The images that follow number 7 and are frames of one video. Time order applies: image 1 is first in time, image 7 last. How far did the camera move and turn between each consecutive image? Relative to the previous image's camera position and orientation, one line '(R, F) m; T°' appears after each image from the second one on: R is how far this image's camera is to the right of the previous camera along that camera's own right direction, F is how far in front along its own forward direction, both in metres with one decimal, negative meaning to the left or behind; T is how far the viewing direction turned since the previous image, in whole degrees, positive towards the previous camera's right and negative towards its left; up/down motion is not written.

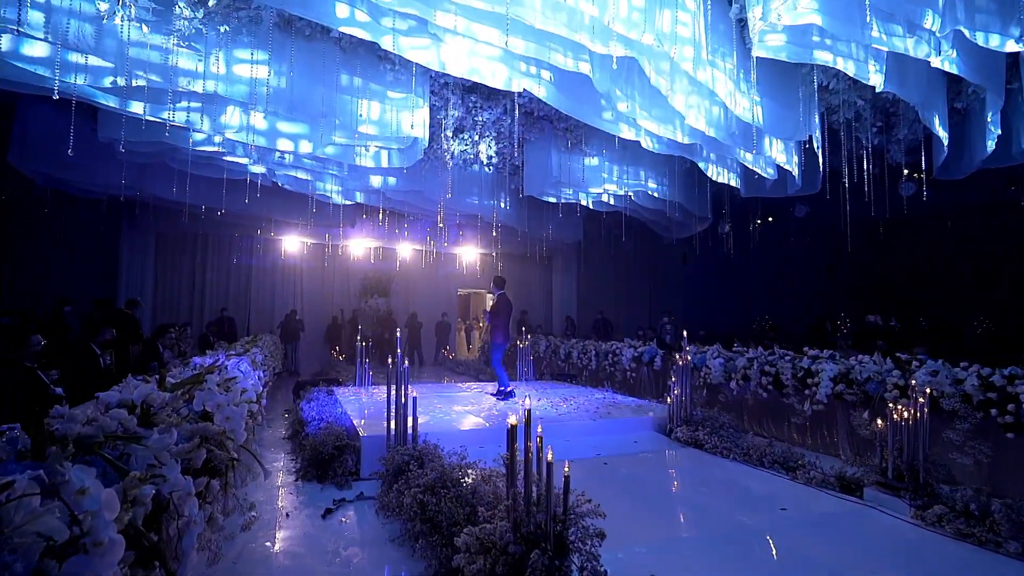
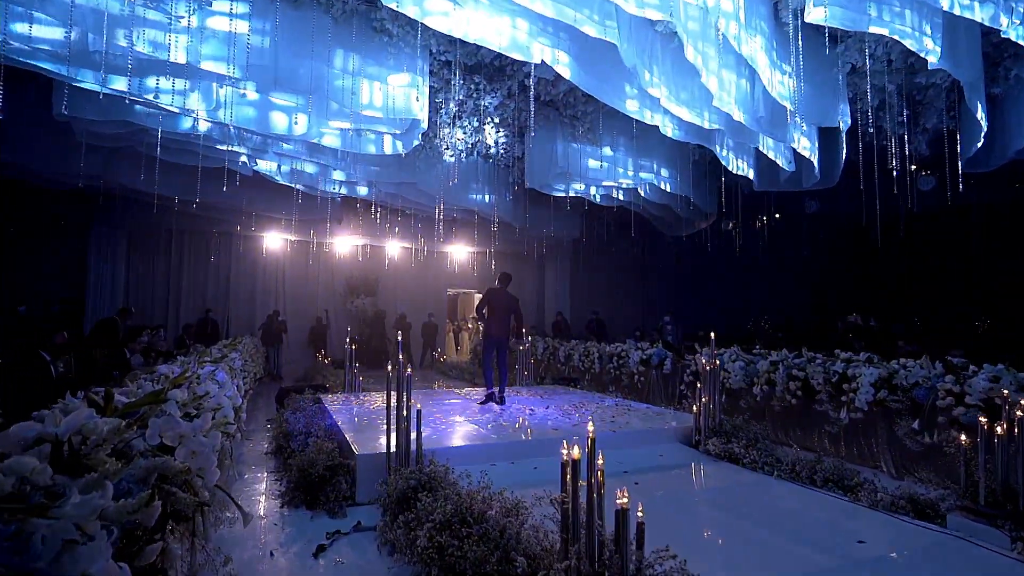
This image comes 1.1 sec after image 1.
(-0.2, +0.5) m; +2°
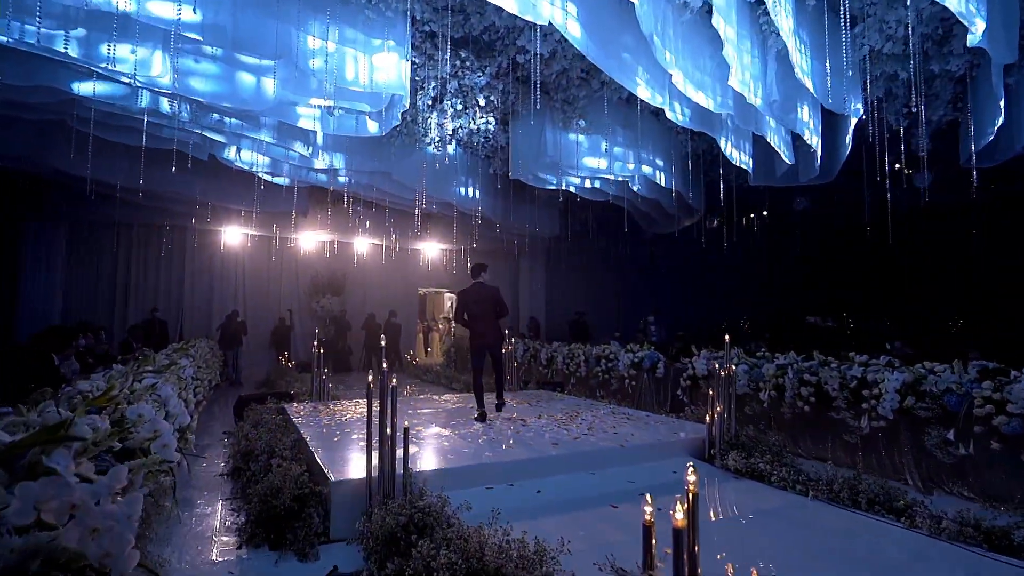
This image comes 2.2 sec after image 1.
(-0.2, +0.5) m; +3°
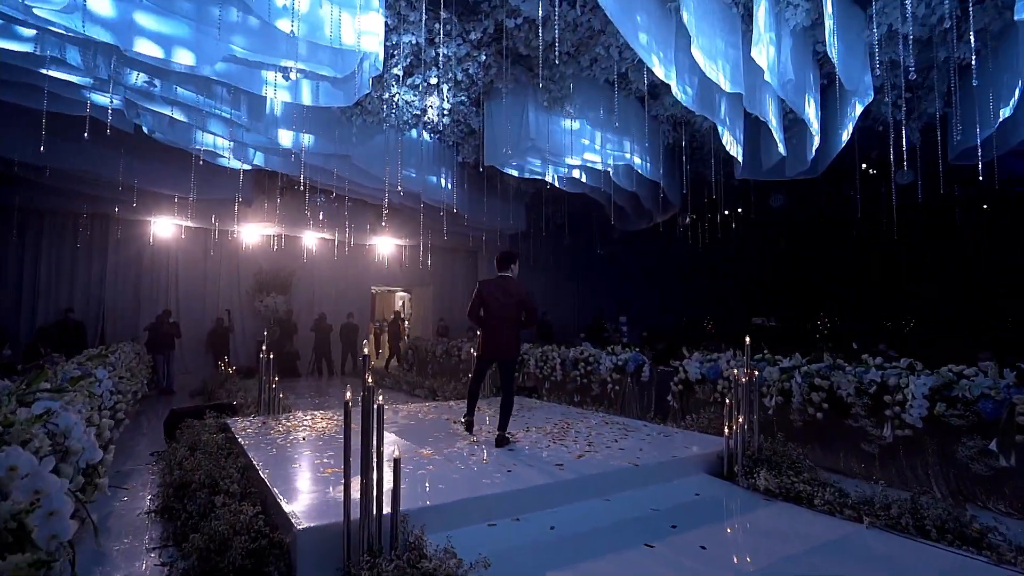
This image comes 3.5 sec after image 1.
(-0.3, +0.6) m; +5°
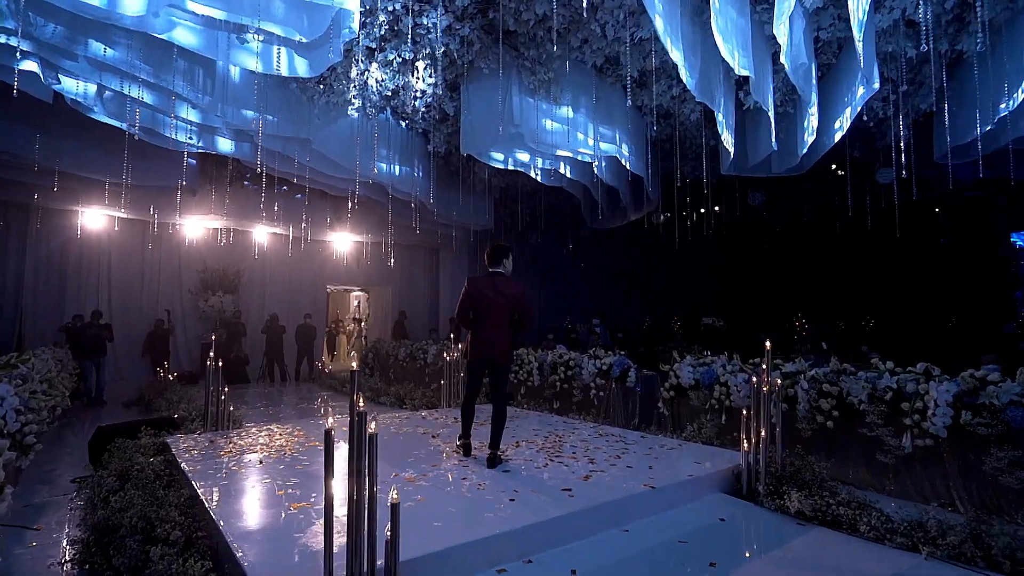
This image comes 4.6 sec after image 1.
(-0.3, +0.5) m; +5°
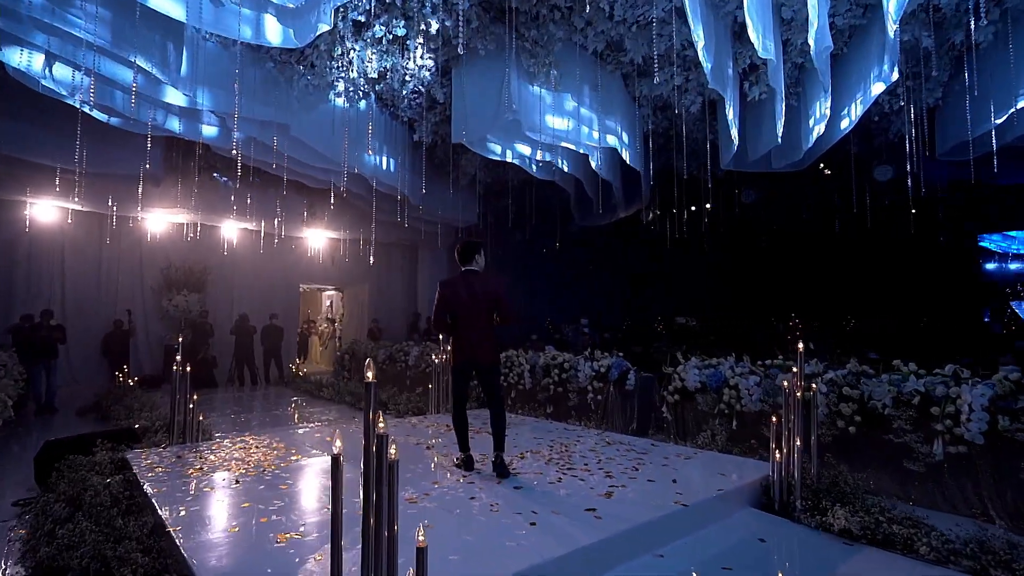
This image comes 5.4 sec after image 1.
(-0.2, +0.4) m; +3°
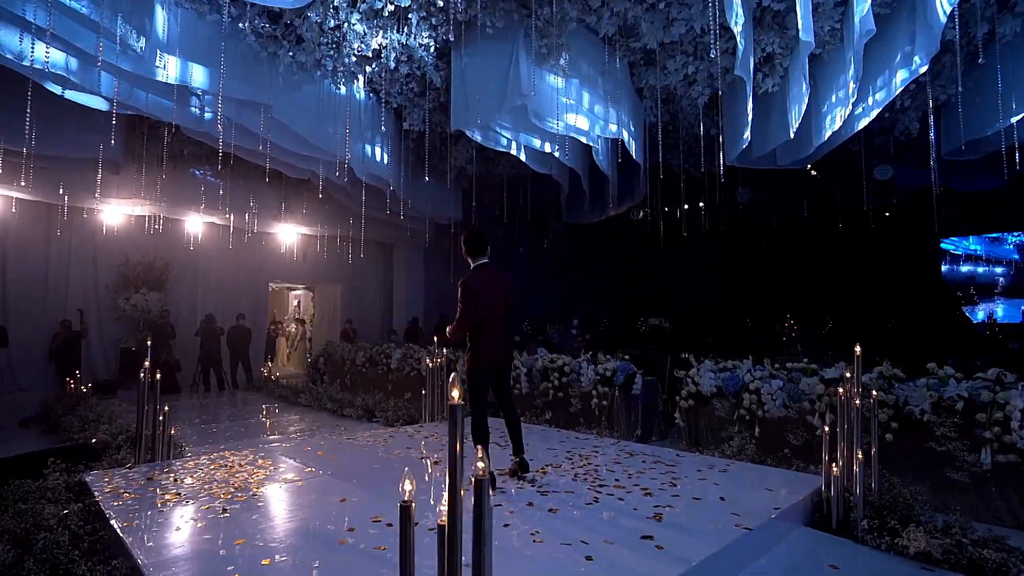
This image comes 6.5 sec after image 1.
(-0.4, +0.4) m; +4°
